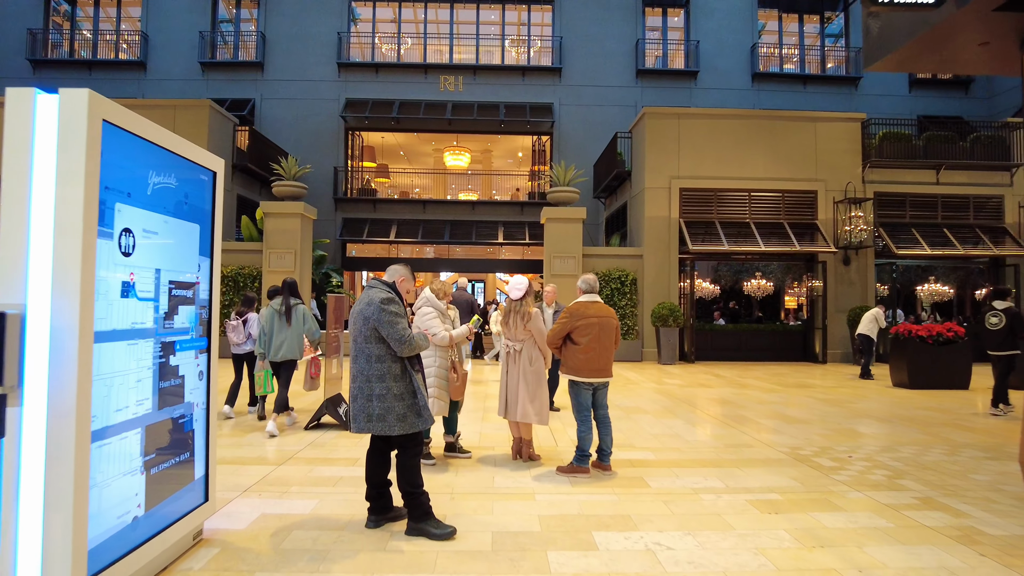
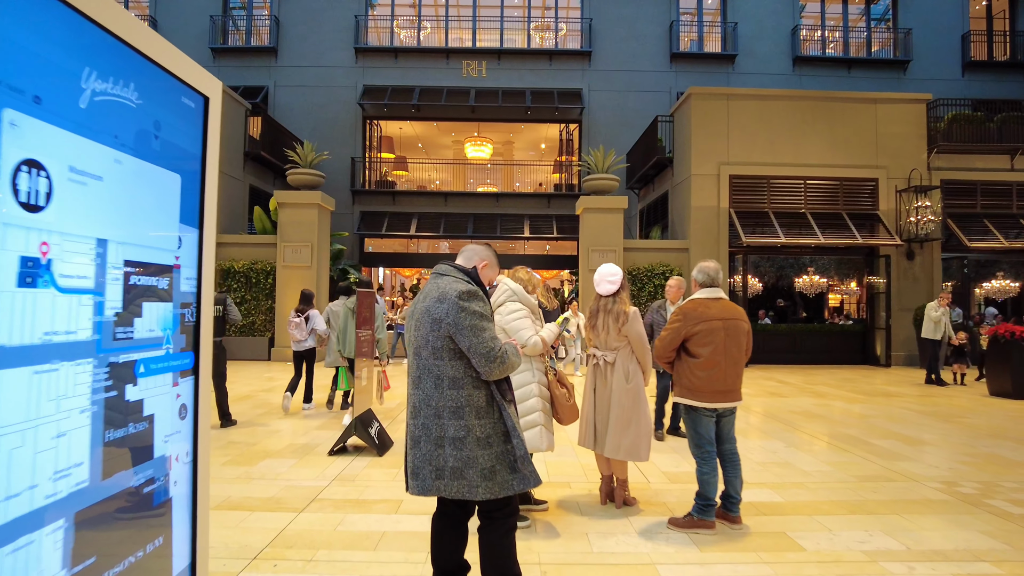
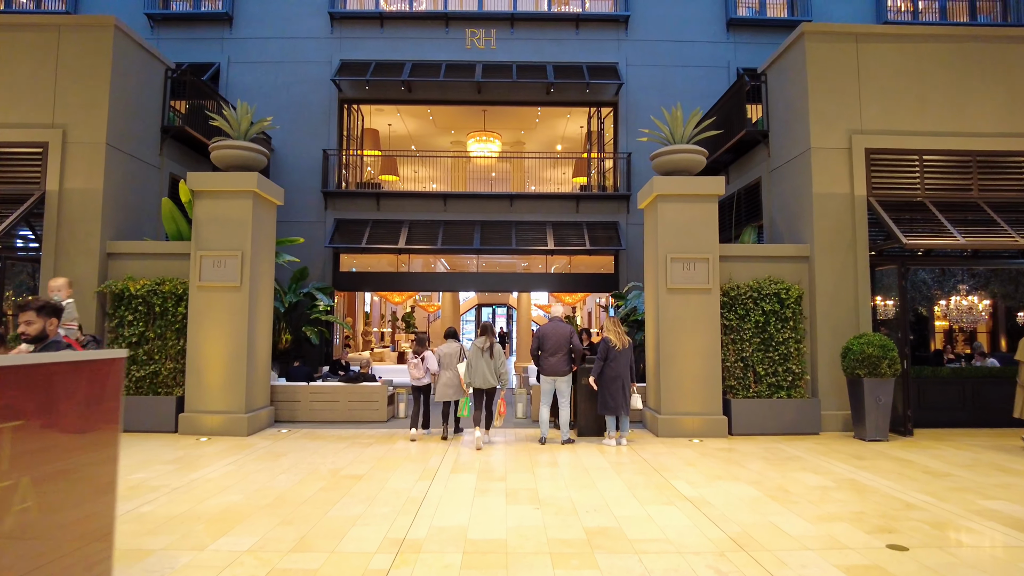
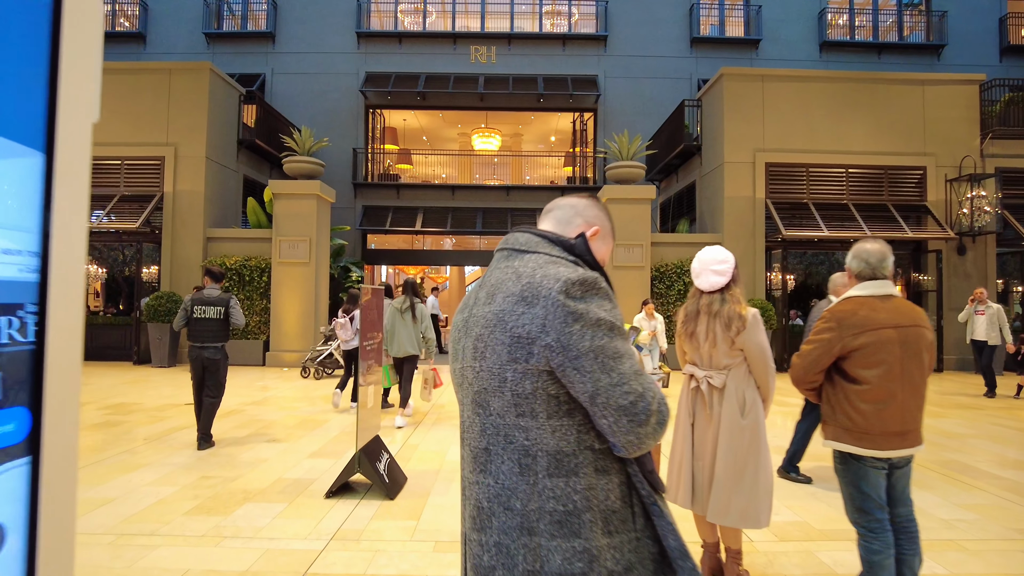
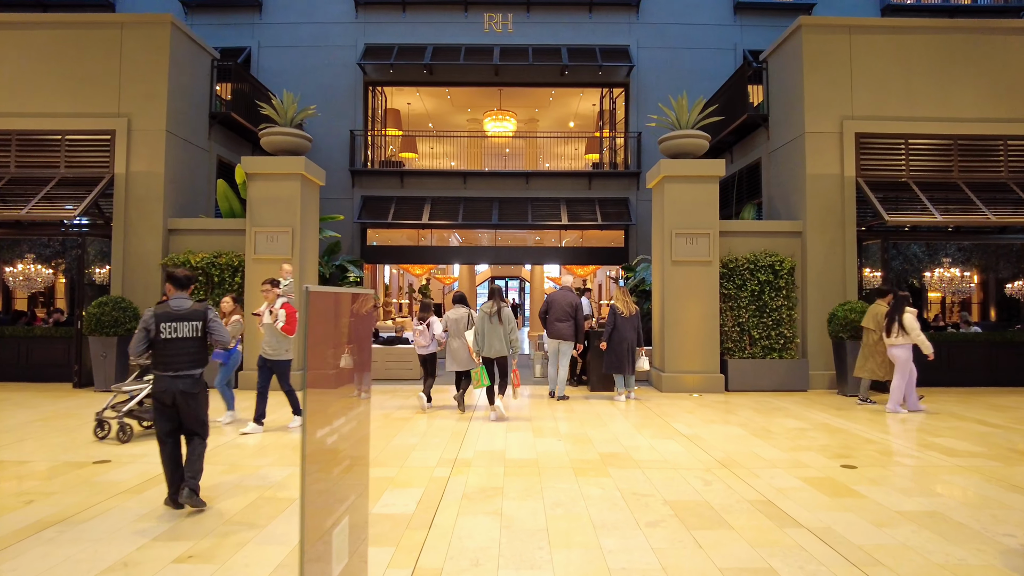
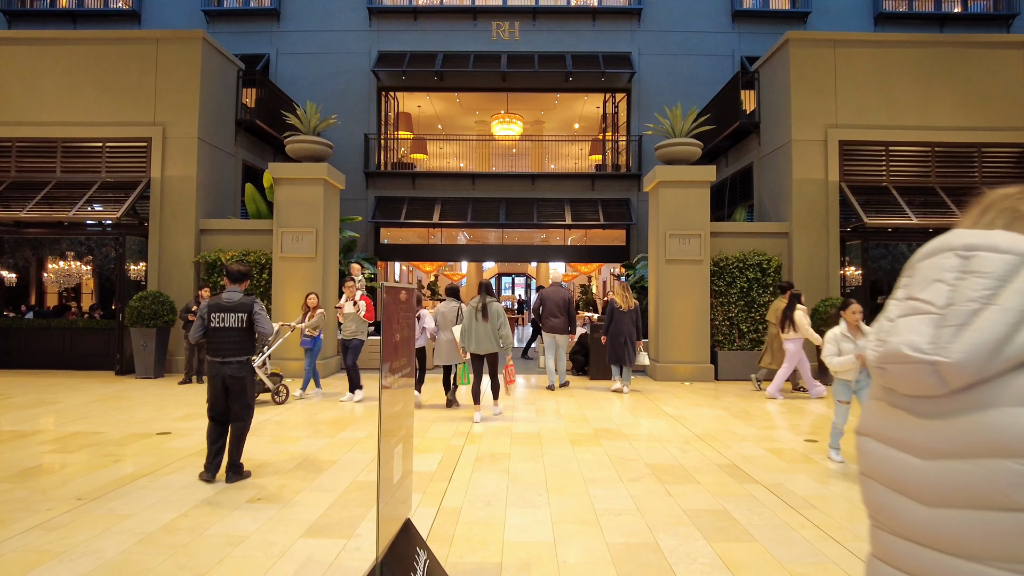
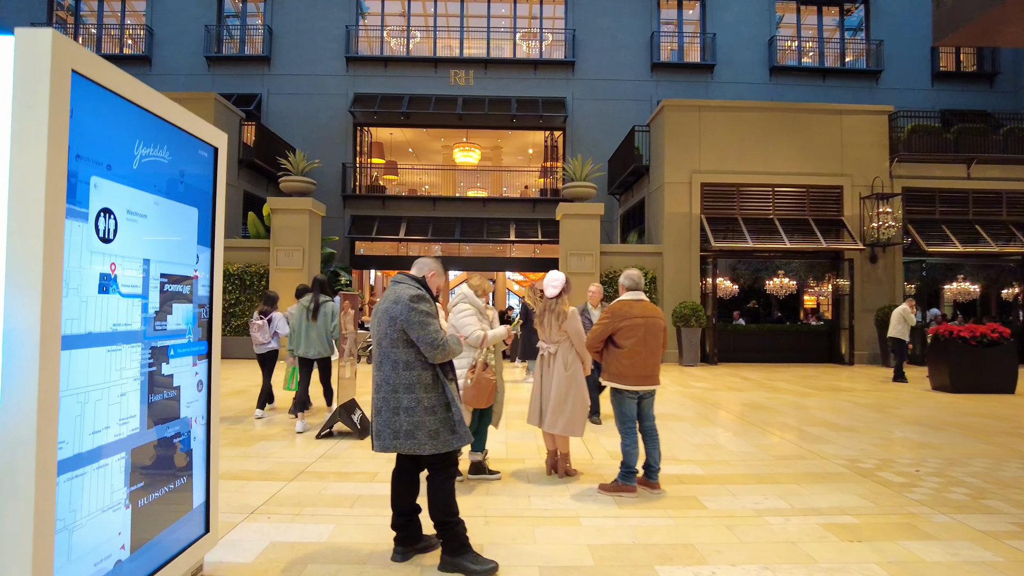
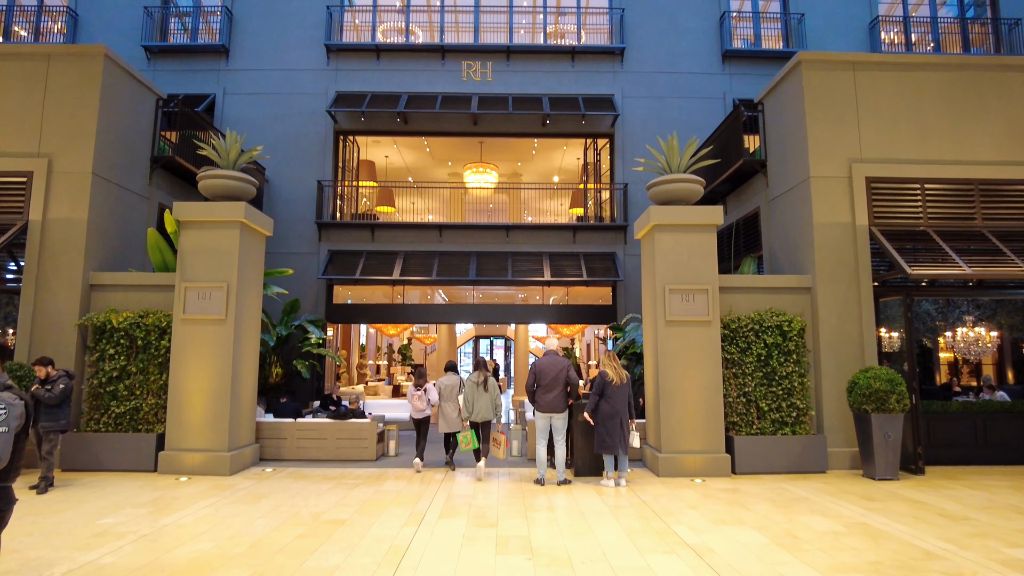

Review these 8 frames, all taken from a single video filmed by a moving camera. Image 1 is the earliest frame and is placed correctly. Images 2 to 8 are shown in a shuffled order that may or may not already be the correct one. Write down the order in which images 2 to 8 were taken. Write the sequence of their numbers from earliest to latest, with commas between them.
7, 2, 4, 6, 5, 3, 8
